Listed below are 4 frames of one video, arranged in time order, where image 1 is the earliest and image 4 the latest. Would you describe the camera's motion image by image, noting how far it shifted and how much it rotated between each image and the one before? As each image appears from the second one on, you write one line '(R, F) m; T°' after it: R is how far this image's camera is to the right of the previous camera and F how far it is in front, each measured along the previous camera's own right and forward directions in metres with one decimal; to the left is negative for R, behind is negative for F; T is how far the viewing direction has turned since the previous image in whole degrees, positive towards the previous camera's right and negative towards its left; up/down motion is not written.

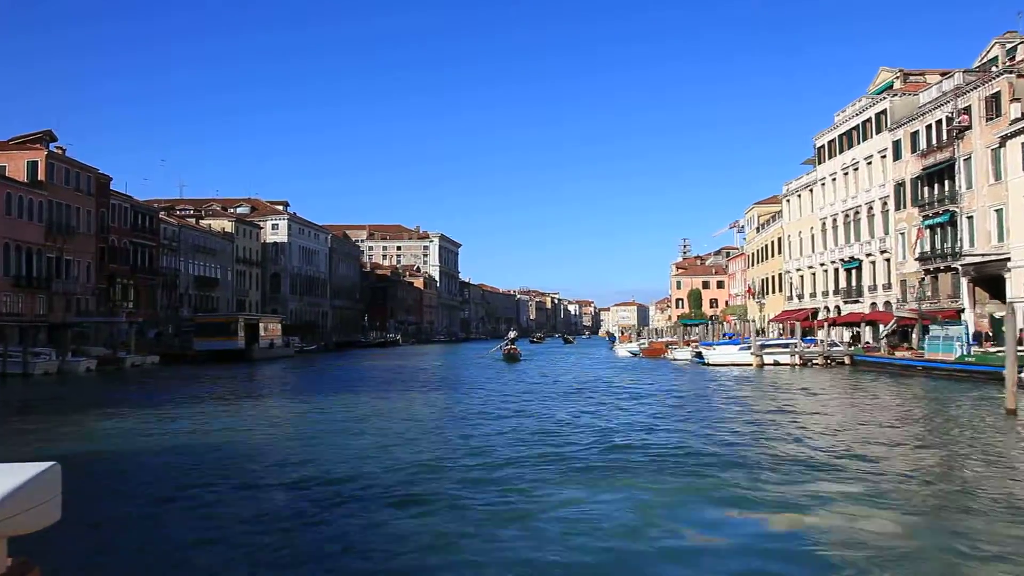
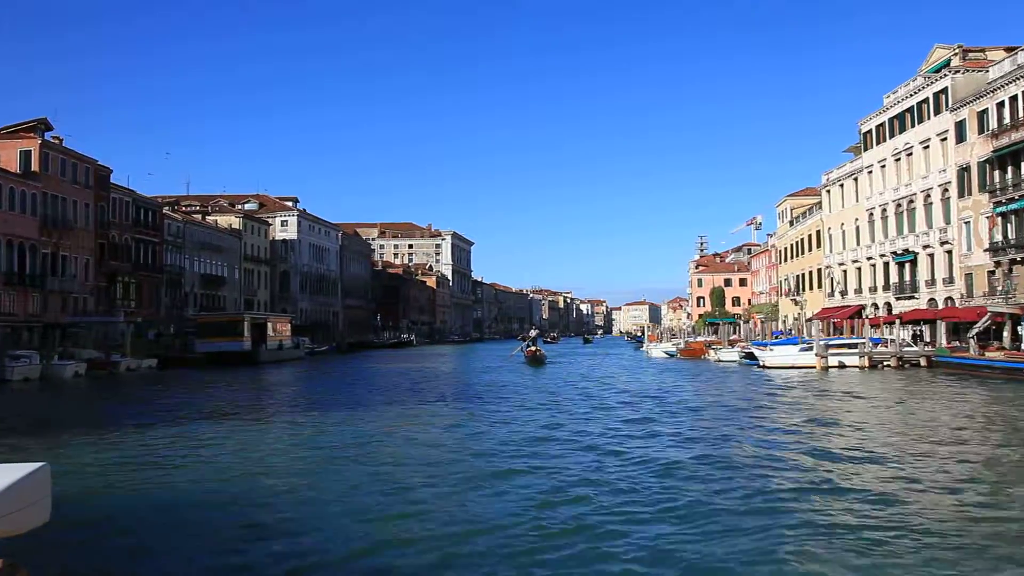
(-1.0, +3.9) m; -1°
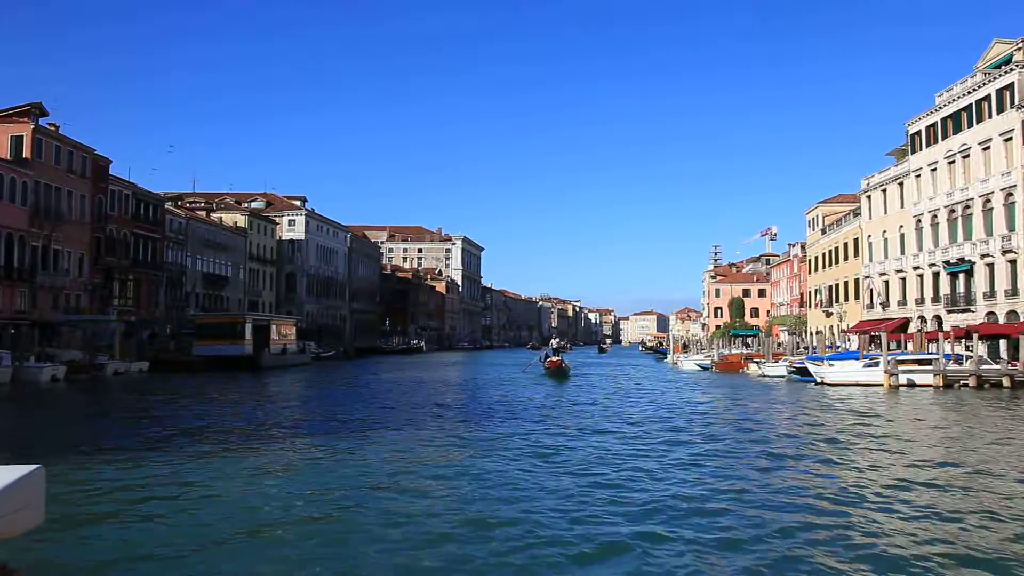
(-0.9, +3.7) m; 0°
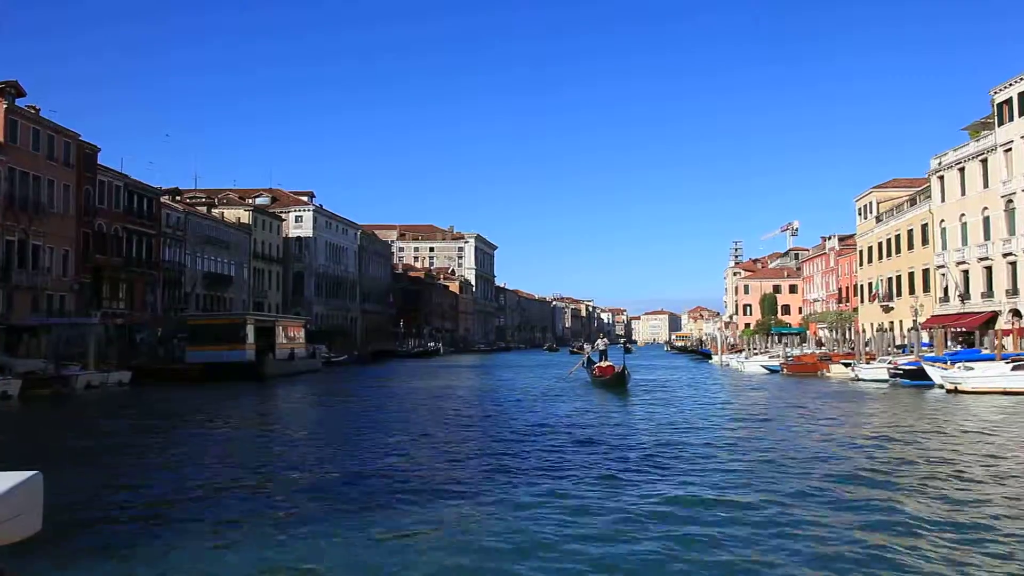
(-1.6, +6.1) m; 0°
